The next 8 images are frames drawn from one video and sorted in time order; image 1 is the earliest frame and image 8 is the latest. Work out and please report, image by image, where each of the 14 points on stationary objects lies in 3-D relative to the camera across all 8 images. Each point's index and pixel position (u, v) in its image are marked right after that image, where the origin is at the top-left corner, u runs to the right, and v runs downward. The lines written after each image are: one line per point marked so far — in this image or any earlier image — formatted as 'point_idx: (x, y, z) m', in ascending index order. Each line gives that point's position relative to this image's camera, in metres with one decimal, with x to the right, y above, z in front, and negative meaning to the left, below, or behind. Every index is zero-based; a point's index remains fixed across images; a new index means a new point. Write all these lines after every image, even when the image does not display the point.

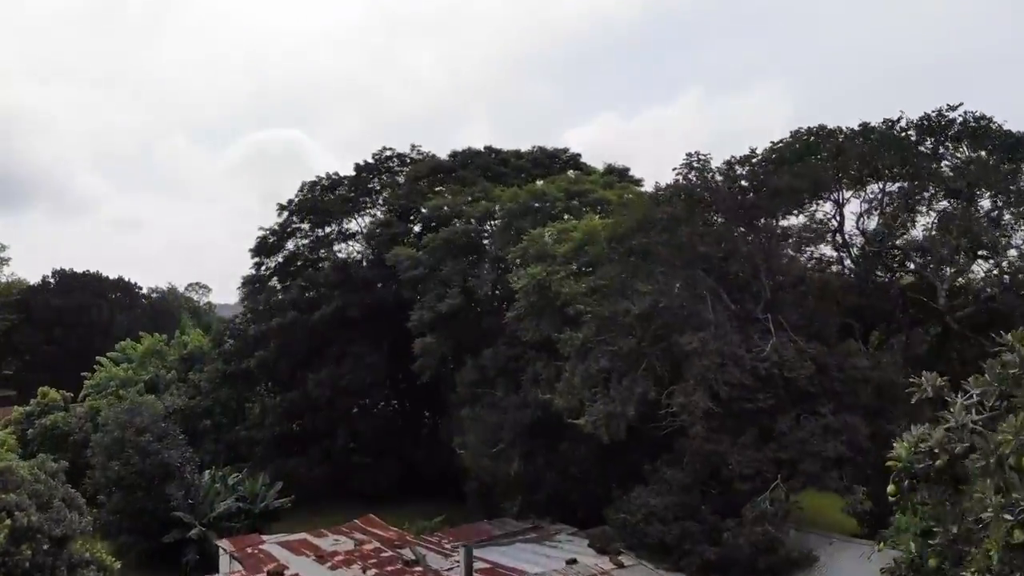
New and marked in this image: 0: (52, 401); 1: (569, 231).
0: (-8.0, -2.0, +18.5) m
1: (+0.8, +0.7, +13.4) m
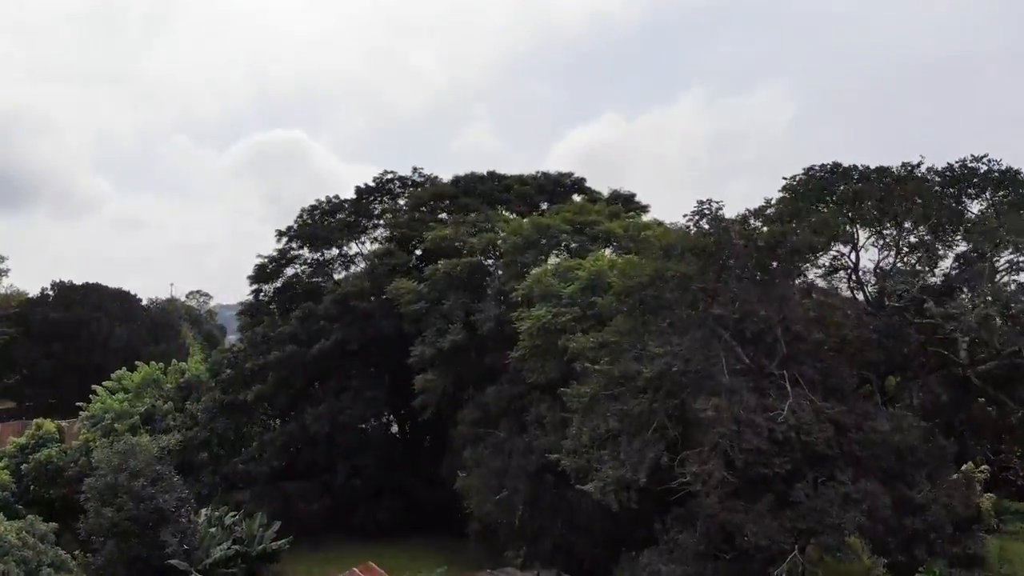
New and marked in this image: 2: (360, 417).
0: (-8.0, -2.5, +18.1) m
1: (+0.8, +0.2, +13.0) m
2: (-2.3, -1.9, +15.9) m
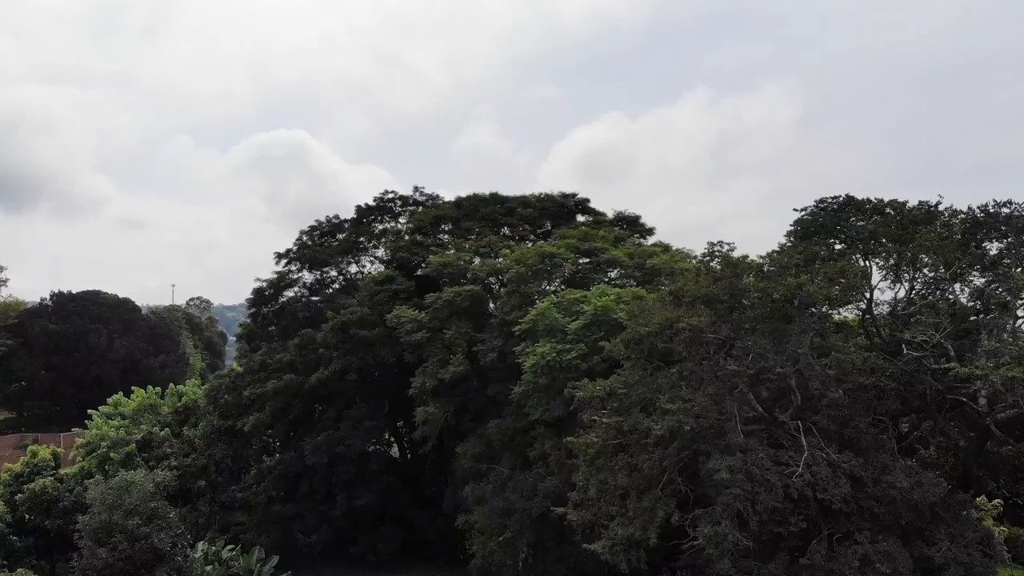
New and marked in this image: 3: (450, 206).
0: (-7.9, -2.9, +17.8) m
1: (+0.8, -0.2, +12.7) m
2: (-2.2, -2.3, +15.5) m
3: (-1.1, +1.4, +18.7) m
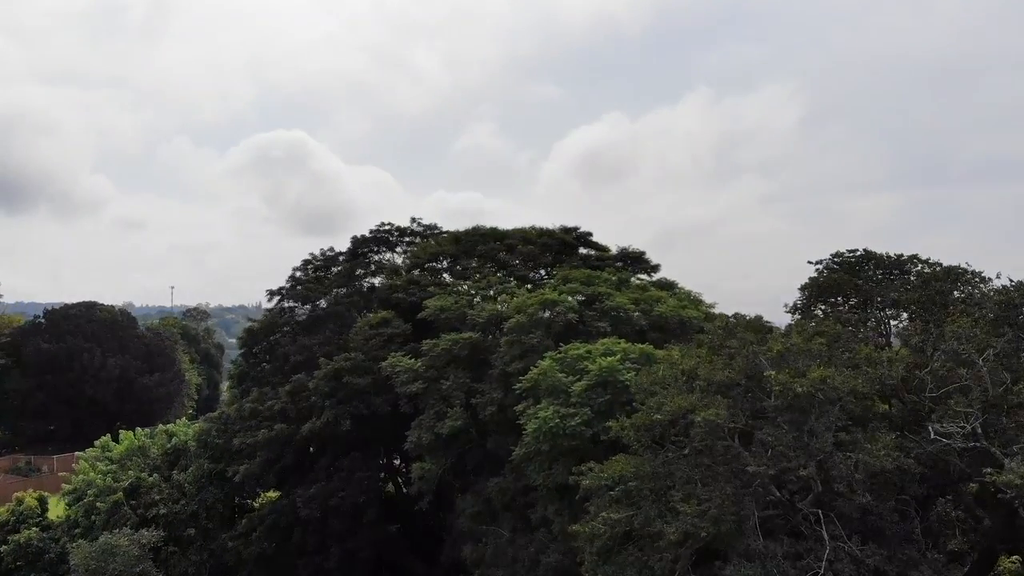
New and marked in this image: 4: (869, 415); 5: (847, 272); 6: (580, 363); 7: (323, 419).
0: (-7.9, -3.6, +17.2) m
1: (+0.8, -0.8, +12.1) m
2: (-2.2, -3.0, +14.9) m
3: (-1.1, +0.8, +18.1) m
4: (+2.7, -1.0, +8.0) m
5: (+3.7, +0.1, +11.8) m
6: (+0.8, -0.9, +12.2) m
7: (-2.7, -1.9, +15.1) m
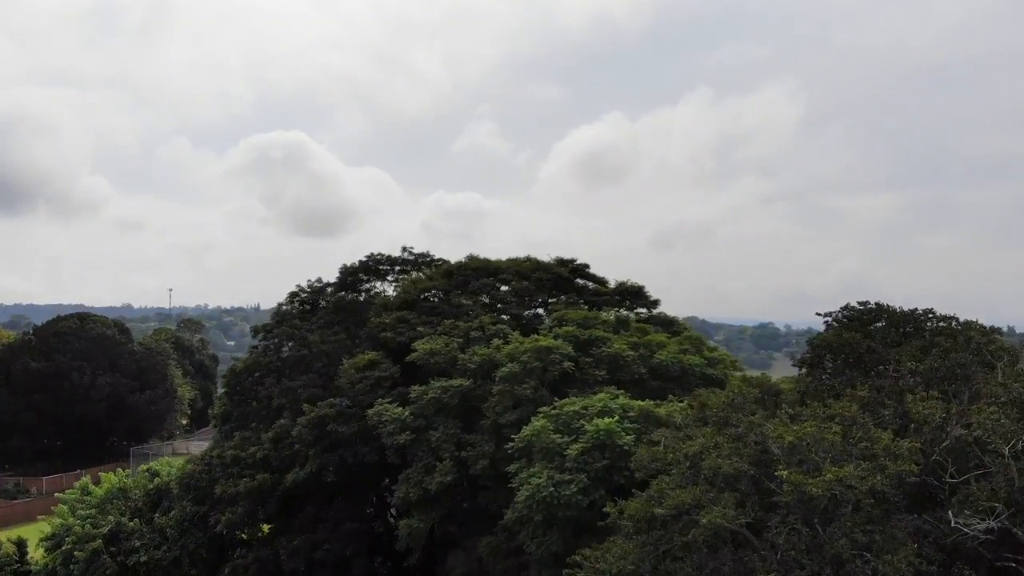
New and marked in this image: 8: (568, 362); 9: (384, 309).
0: (-8.0, -4.2, +16.5) m
1: (+0.7, -1.4, +11.5) m
2: (-2.3, -3.6, +14.3) m
3: (-1.2, +0.2, +17.5) m
4: (+2.6, -1.6, +7.4) m
5: (+3.6, -0.4, +11.2) m
6: (+0.7, -1.5, +11.5) m
7: (-2.8, -2.5, +14.4) m
8: (+0.7, -0.9, +13.3) m
9: (-2.1, -0.4, +17.2) m
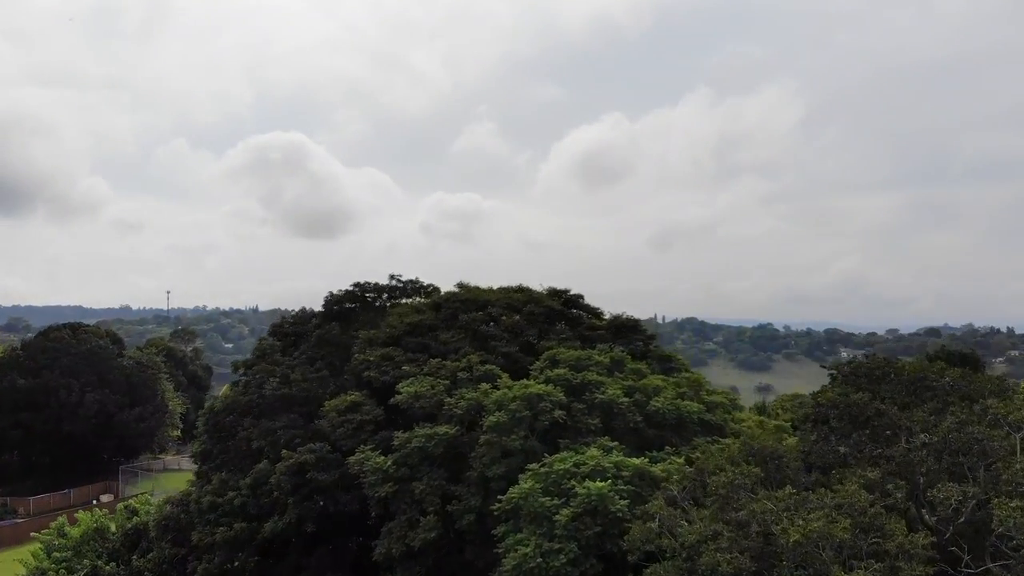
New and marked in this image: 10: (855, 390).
0: (-8.2, -4.7, +15.8) m
1: (+0.6, -2.0, +10.8) m
2: (-2.5, -4.1, +13.6) m
3: (-1.3, -0.3, +16.8) m
4: (+2.5, -2.1, +6.7) m
5: (+3.5, -1.0, +10.5) m
6: (+0.5, -2.0, +10.8) m
7: (-2.9, -3.0, +13.7) m
8: (+0.6, -1.5, +12.6) m
9: (-2.3, -0.9, +16.6) m
10: (+3.4, -1.0, +10.5) m
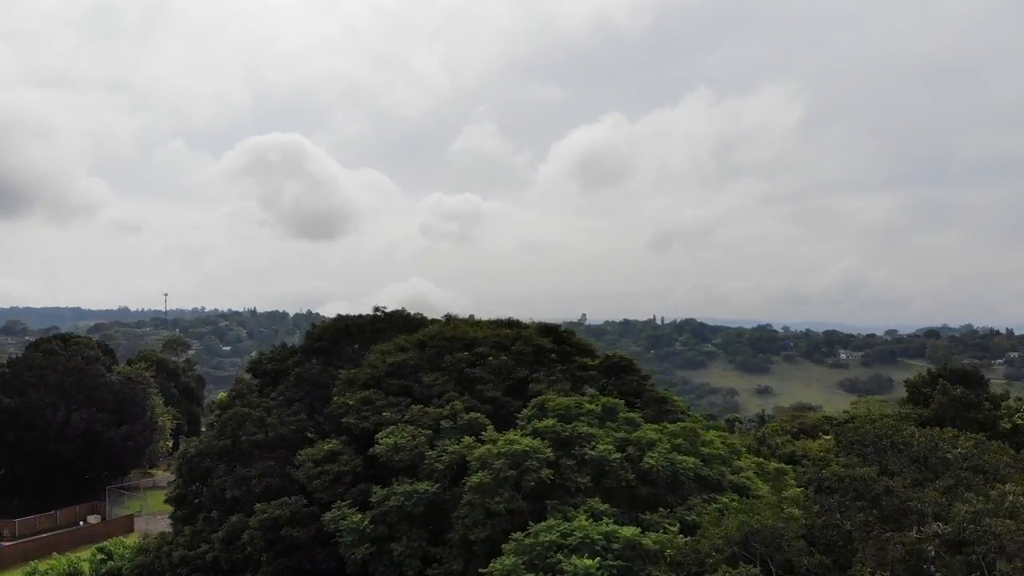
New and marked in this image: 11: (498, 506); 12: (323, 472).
0: (-8.3, -5.3, +15.1) m
1: (+0.4, -2.5, +10.0) m
2: (-2.6, -4.7, +12.9) m
3: (-1.5, -0.9, +16.1) m
4: (+2.3, -2.6, +6.0) m
5: (+3.3, -1.5, +9.8) m
6: (+0.4, -2.6, +10.1) m
7: (-3.1, -3.6, +13.0) m
8: (+0.4, -2.0, +11.9) m
9: (-2.4, -1.5, +15.8) m
10: (+3.2, -1.6, +9.7) m
11: (-0.1, -2.4, +11.4) m
12: (-2.4, -2.4, +13.6) m
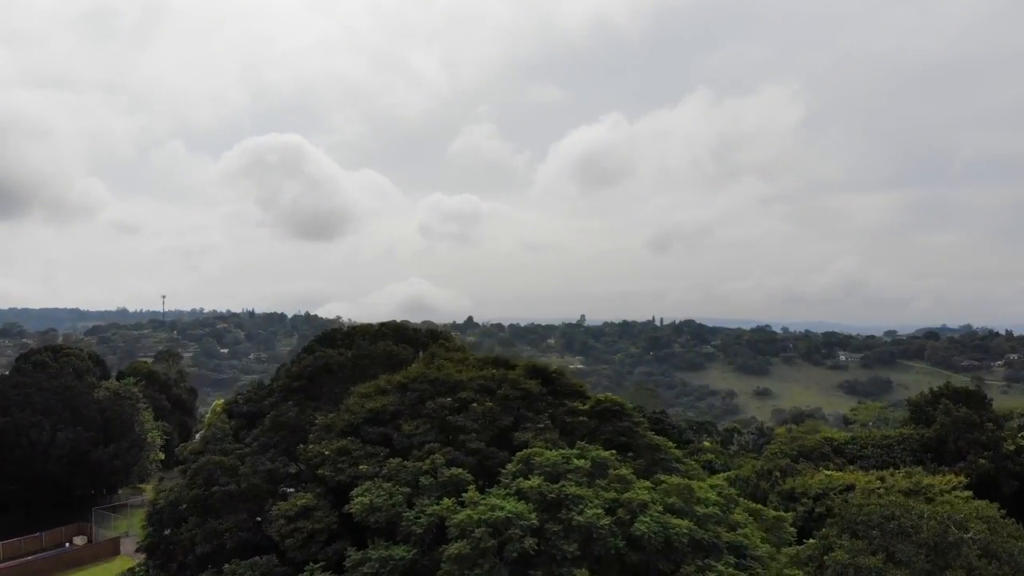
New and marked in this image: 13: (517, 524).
0: (-8.5, -5.9, +14.4) m
1: (+0.2, -3.1, +9.3) m
2: (-2.8, -5.3, +12.1) m
3: (-1.7, -1.5, +15.3) m
4: (+2.1, -3.2, +5.2) m
5: (+3.1, -2.1, +9.0) m
6: (+0.2, -3.2, +9.4) m
7: (-3.3, -4.1, +12.2) m
8: (+0.2, -2.6, +11.2) m
9: (-2.6, -2.0, +15.1) m
10: (+3.0, -2.1, +9.0) m
11: (-0.3, -2.9, +10.7) m
12: (-2.6, -3.0, +12.9) m
13: (+0.1, -2.5, +11.2) m
